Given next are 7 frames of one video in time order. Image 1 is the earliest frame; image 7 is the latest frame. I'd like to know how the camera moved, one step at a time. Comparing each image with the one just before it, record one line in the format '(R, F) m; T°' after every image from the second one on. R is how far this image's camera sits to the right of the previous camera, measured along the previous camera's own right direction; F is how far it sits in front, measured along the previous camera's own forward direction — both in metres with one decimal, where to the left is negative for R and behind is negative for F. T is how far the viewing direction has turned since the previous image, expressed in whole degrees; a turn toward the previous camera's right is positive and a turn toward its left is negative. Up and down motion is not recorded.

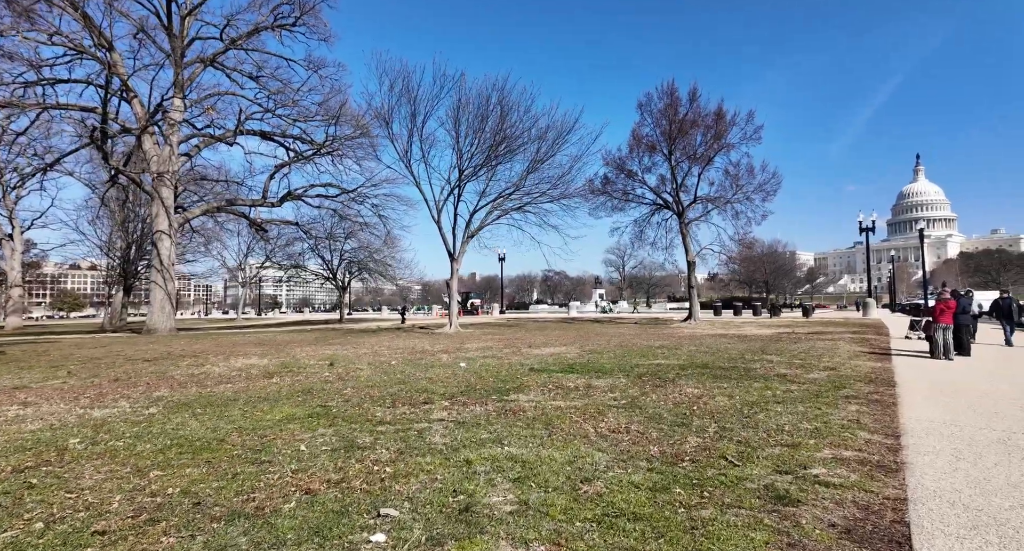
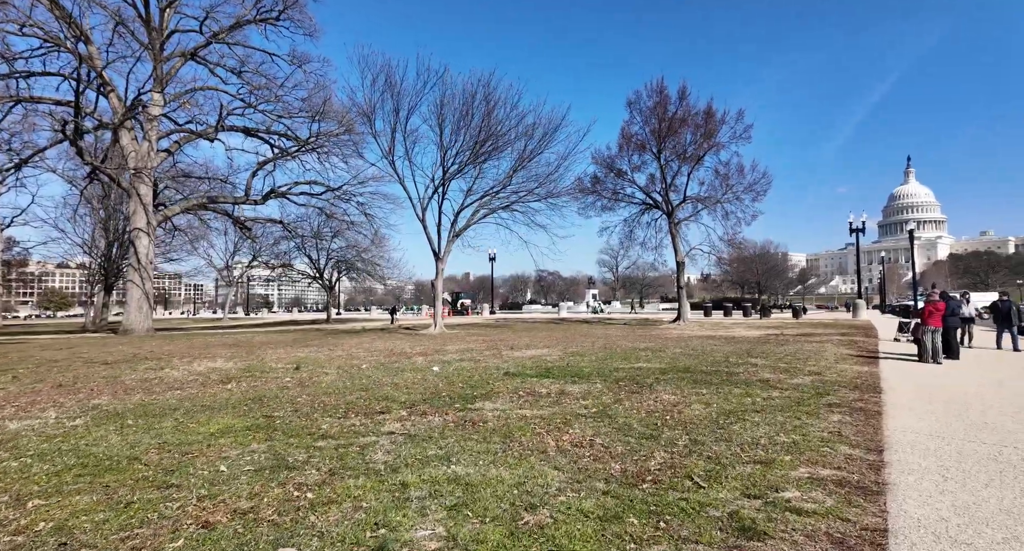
(+0.4, +0.4) m; +1°
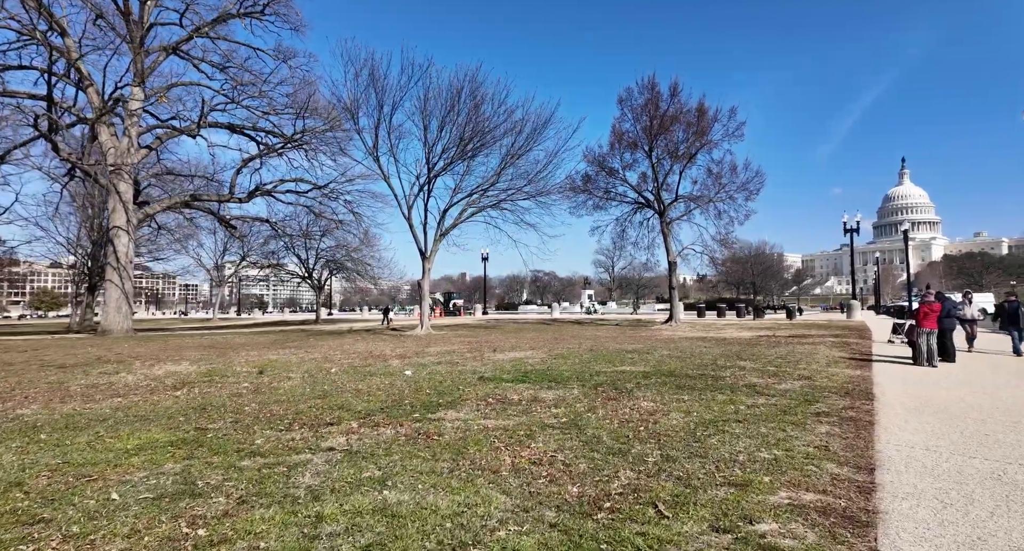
(+0.4, +0.5) m; 0°
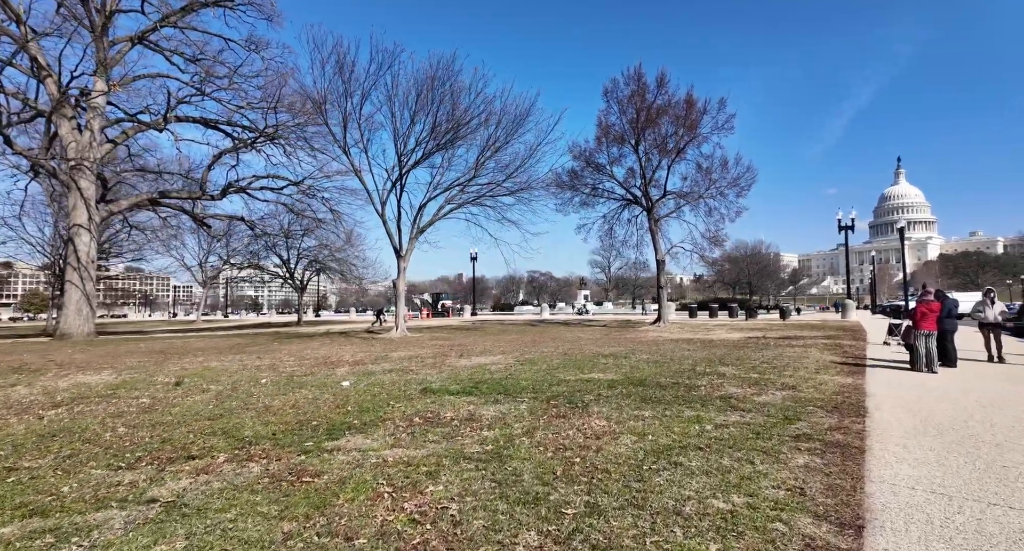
(+0.8, +1.1) m; 0°
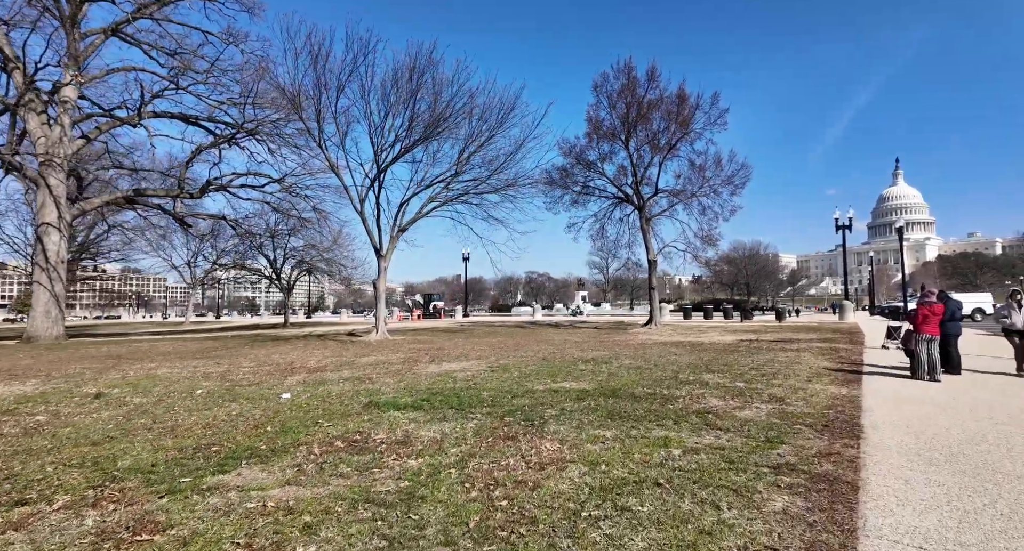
(+0.6, +0.9) m; 0°
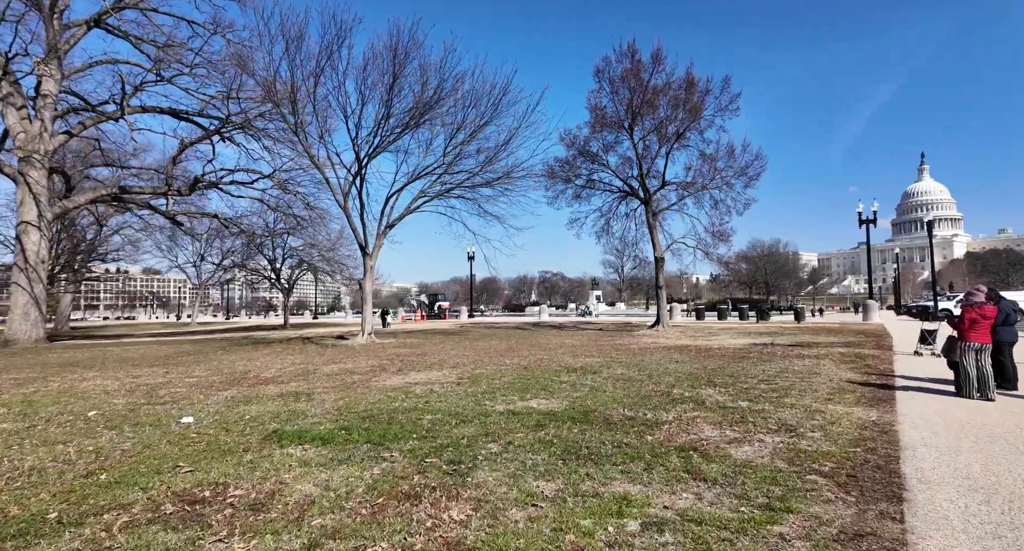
(+0.8, +1.5) m; -2°
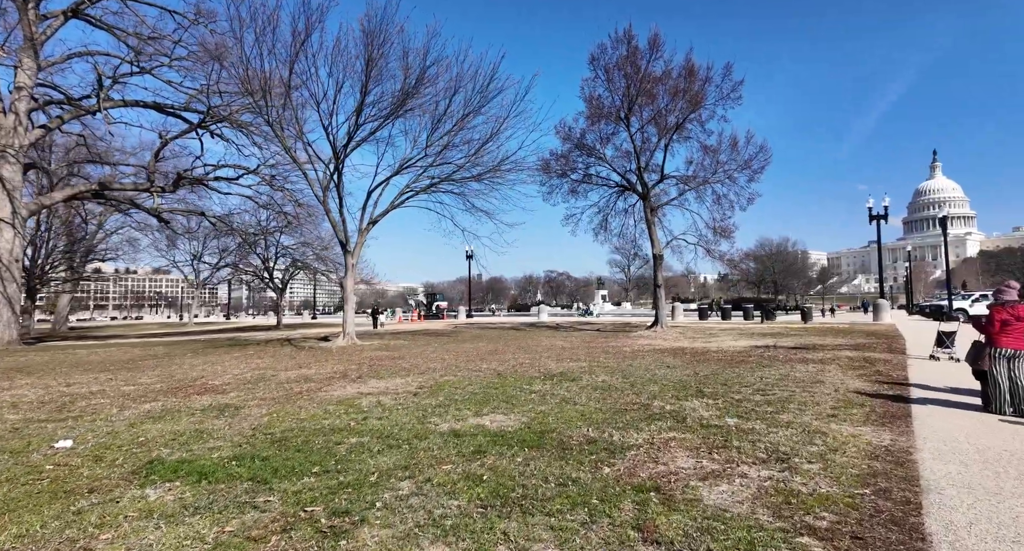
(+0.7, +1.1) m; -1°
